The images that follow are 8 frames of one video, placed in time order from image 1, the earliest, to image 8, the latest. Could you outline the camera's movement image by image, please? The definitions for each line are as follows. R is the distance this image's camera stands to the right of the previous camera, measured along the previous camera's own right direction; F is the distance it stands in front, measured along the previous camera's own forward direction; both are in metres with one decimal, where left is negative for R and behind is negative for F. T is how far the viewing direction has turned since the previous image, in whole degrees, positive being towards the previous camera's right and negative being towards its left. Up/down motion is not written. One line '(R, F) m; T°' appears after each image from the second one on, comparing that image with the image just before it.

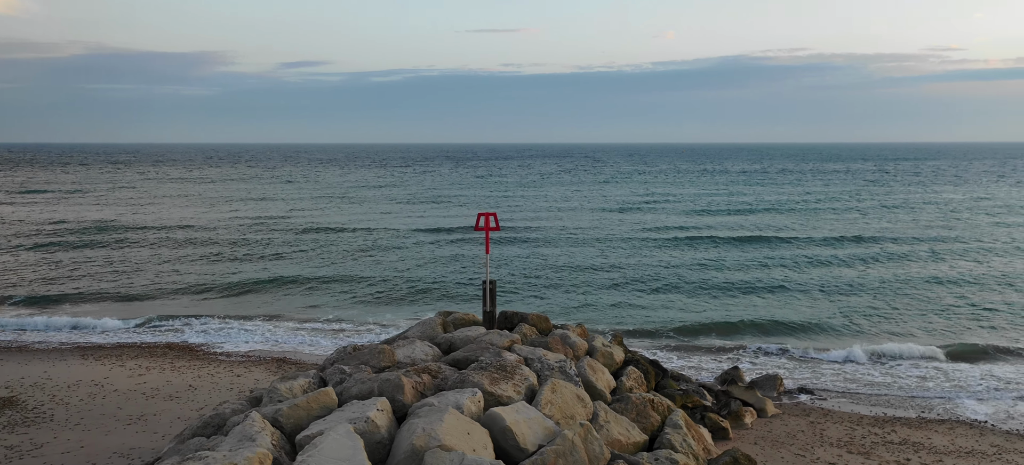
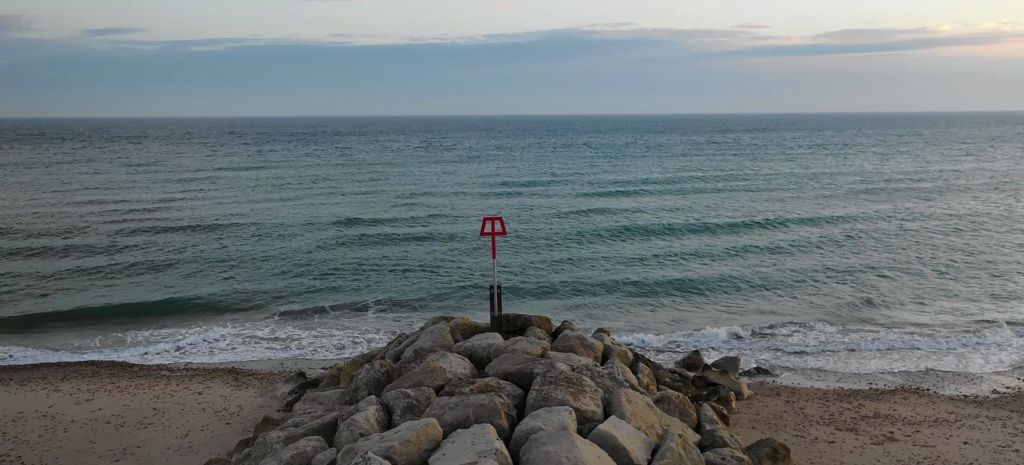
(-2.4, +0.3) m; +11°
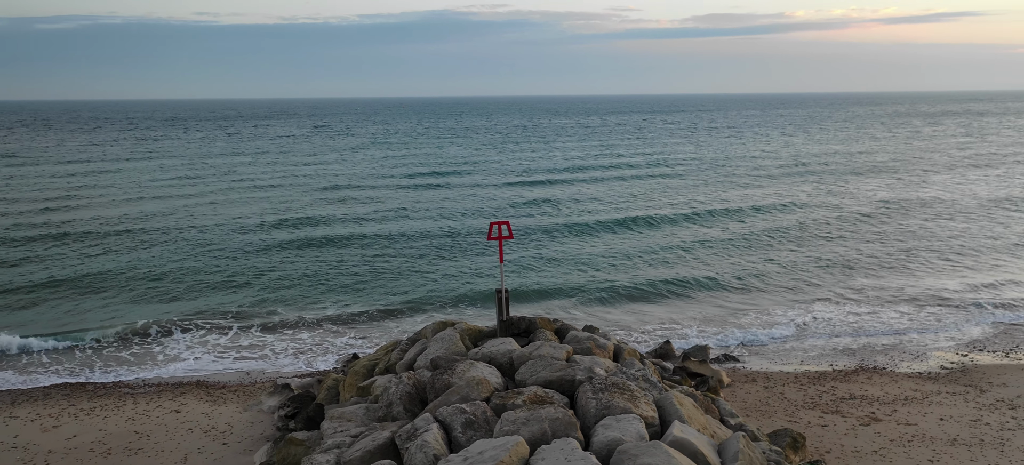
(-1.8, +0.2) m; +8°
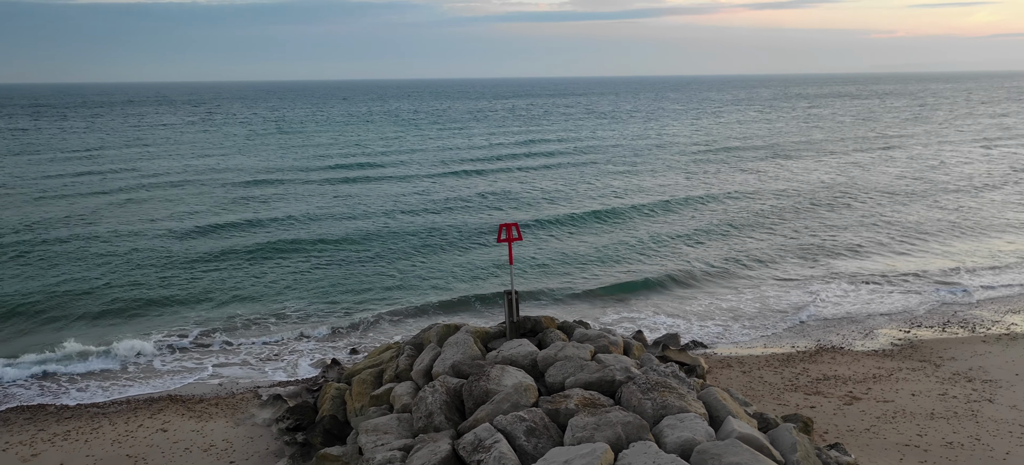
(-1.7, +0.1) m; +8°
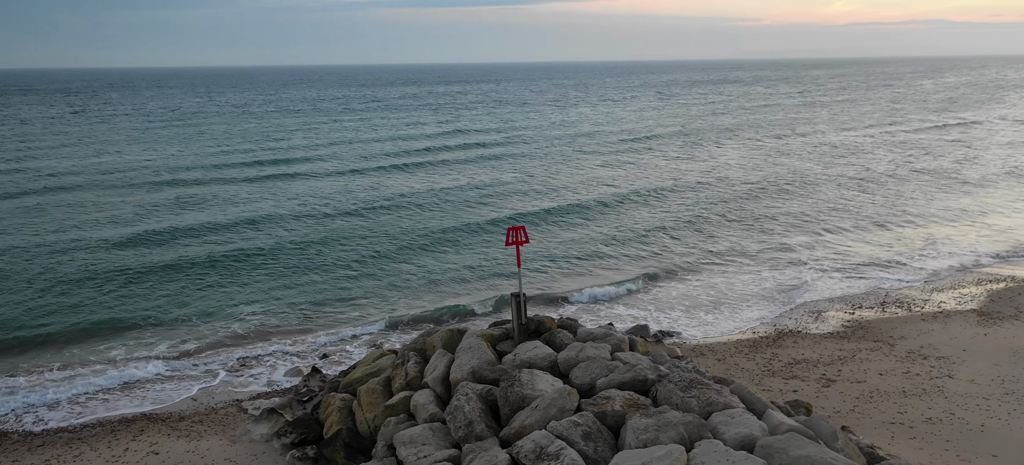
(-1.7, +0.1) m; +8°
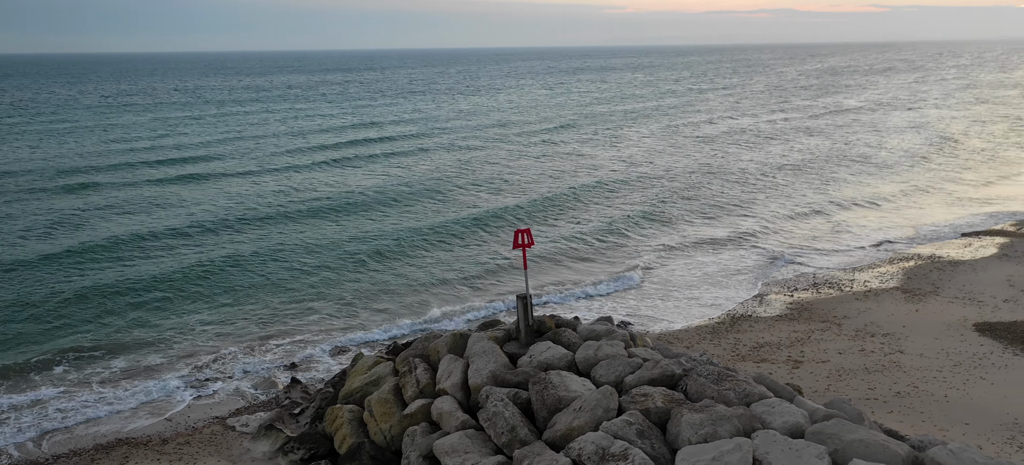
(-1.9, 0.0) m; +9°
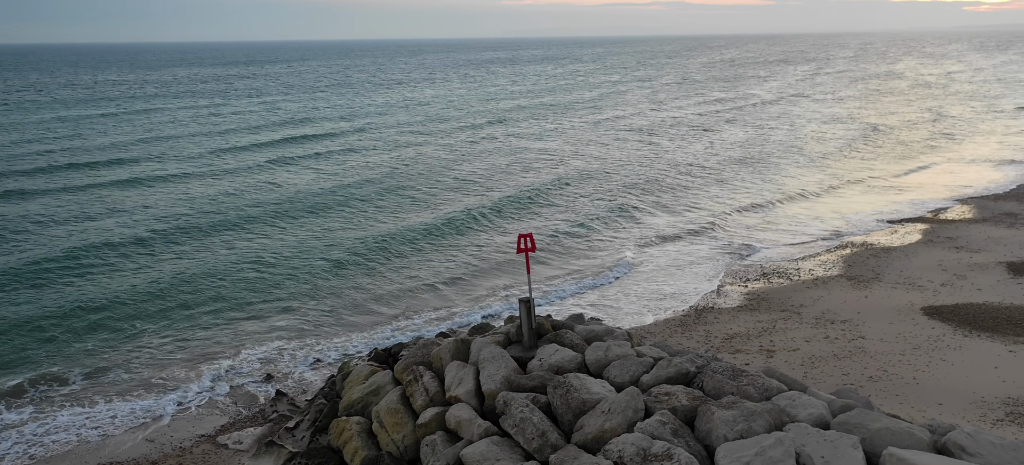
(-1.4, 0.0) m; +7°
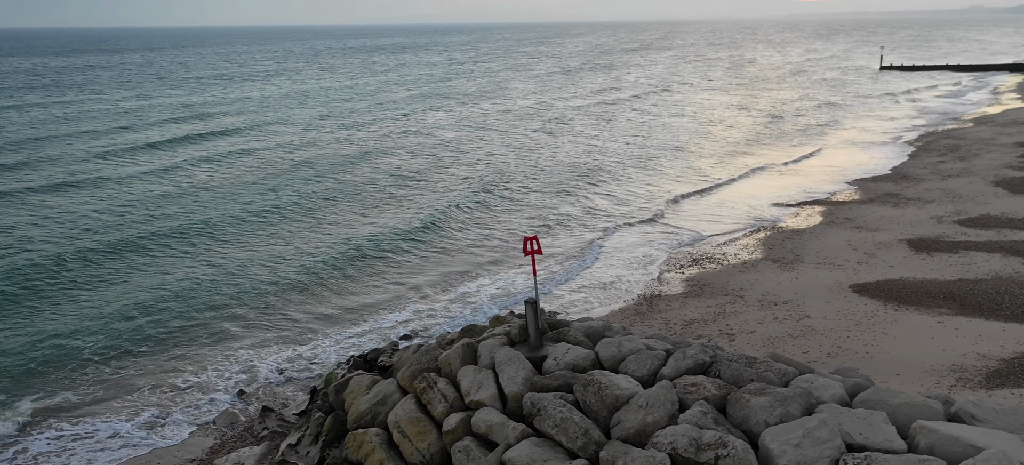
(-2.1, 0.0) m; +9°
